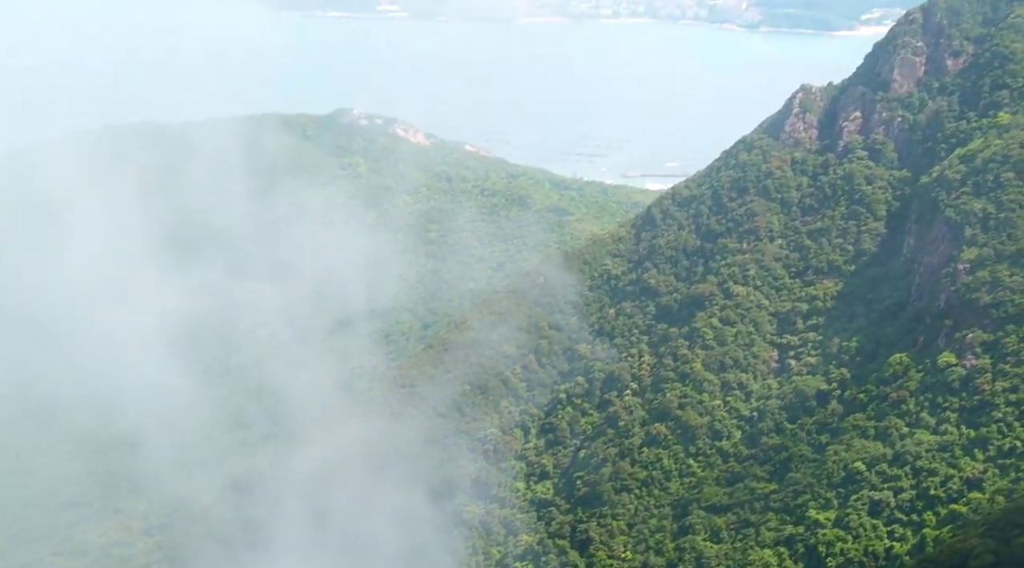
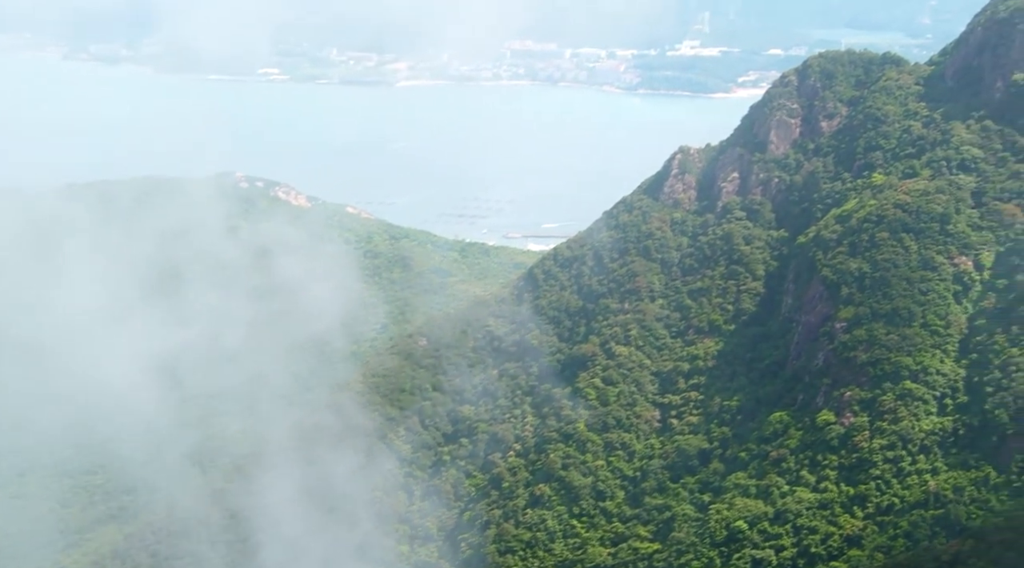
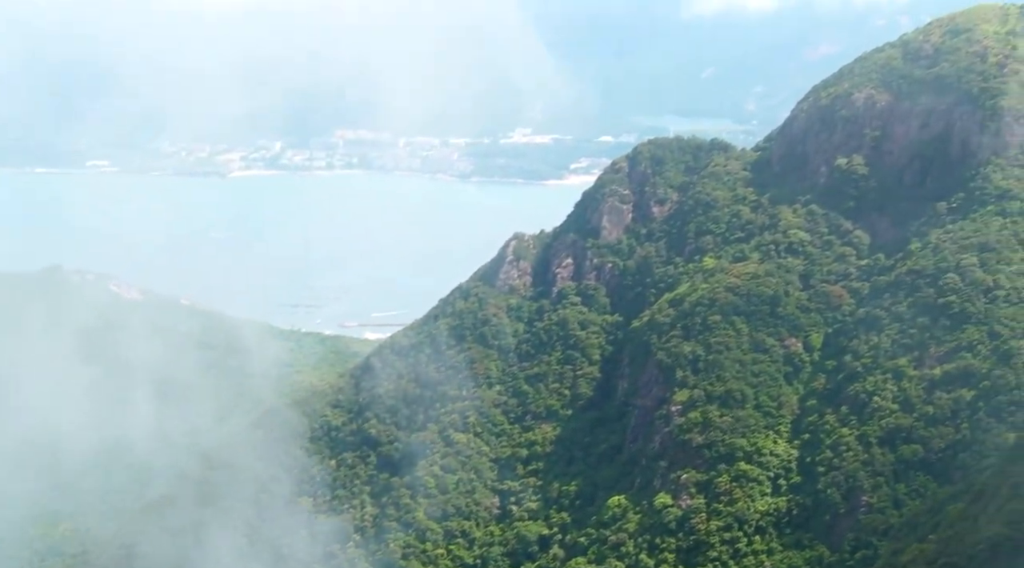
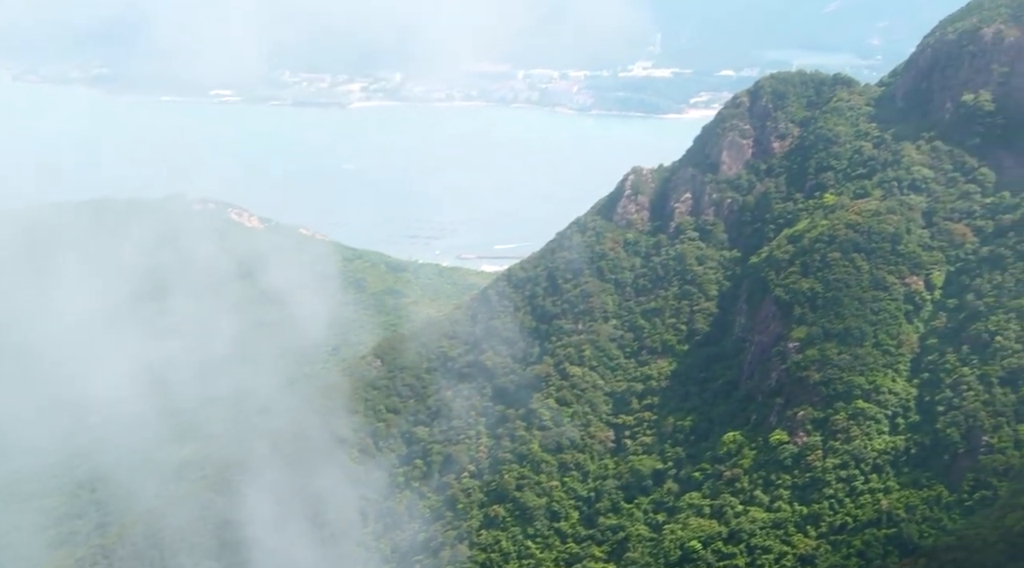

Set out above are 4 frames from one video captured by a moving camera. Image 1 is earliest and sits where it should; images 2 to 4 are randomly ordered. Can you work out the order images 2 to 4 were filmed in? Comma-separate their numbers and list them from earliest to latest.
2, 4, 3
